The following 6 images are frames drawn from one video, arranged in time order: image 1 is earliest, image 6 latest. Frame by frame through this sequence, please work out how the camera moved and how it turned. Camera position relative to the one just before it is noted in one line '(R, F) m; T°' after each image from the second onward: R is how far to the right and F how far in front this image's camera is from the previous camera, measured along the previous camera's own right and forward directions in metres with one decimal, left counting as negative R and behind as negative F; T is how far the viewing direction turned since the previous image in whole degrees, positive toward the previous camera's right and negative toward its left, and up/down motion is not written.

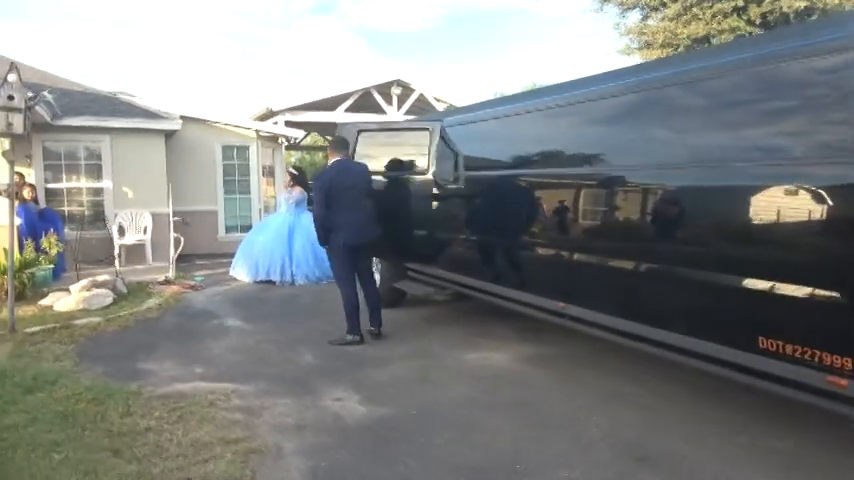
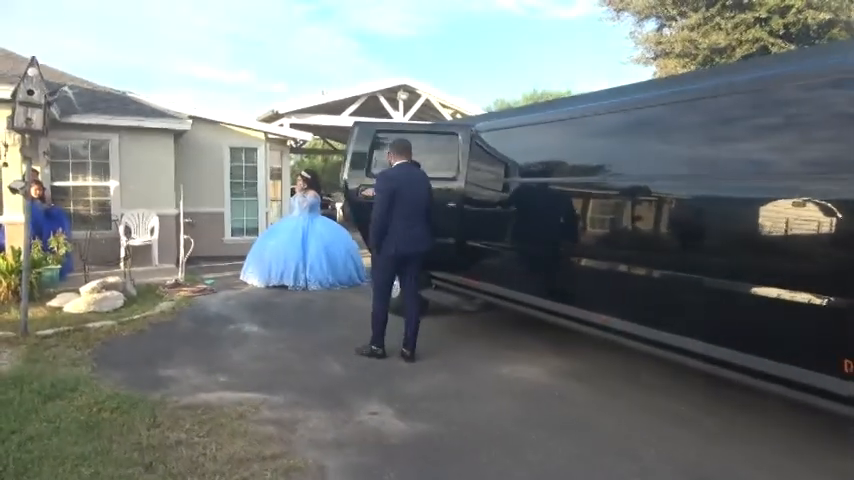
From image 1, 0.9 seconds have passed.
(-0.3, +0.2) m; +1°
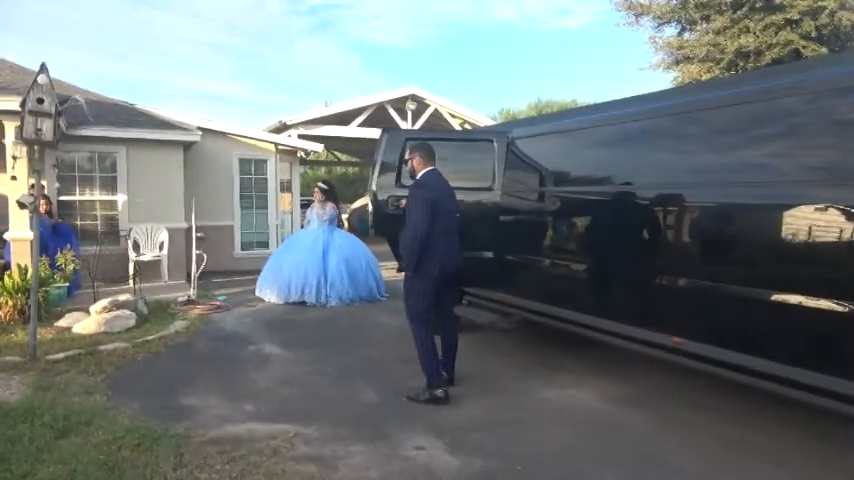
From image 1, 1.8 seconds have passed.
(-0.3, +0.4) m; 0°
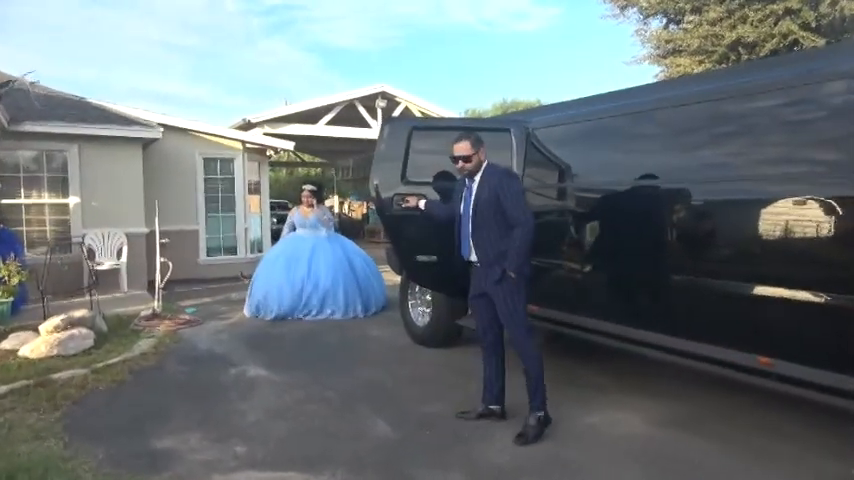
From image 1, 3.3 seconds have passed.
(-0.4, +0.8) m; +3°
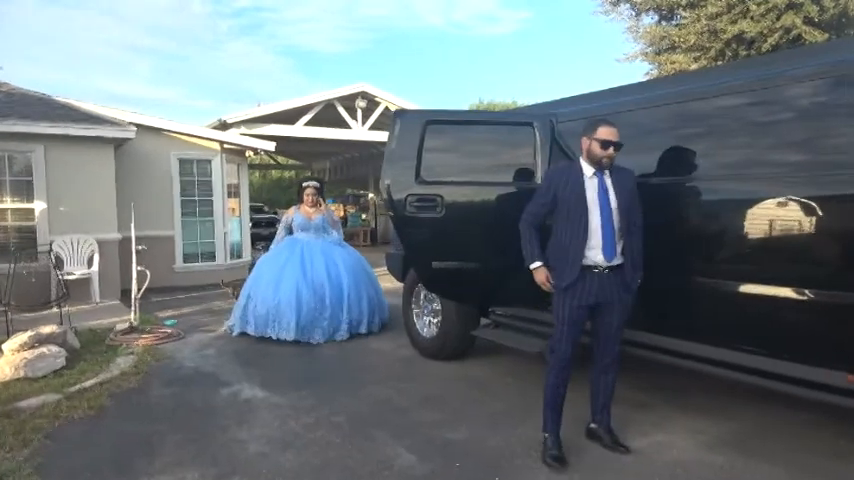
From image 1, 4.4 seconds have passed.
(-0.3, +0.5) m; +2°
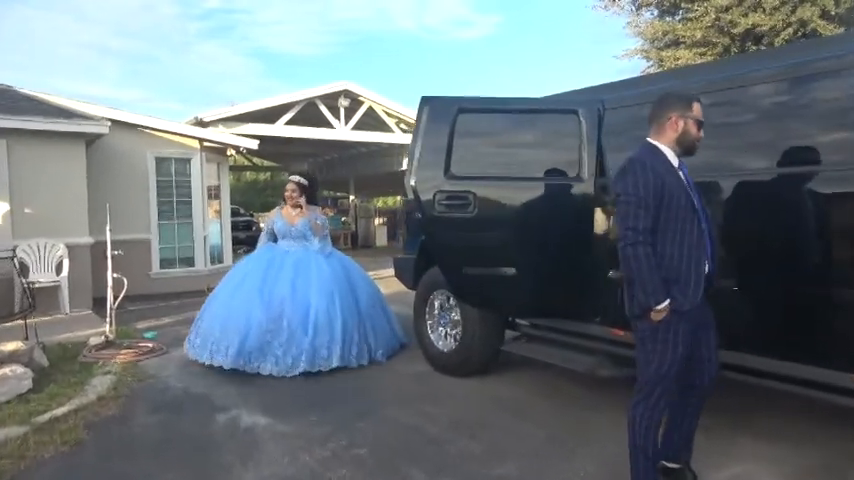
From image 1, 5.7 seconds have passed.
(-0.4, +0.7) m; +2°
